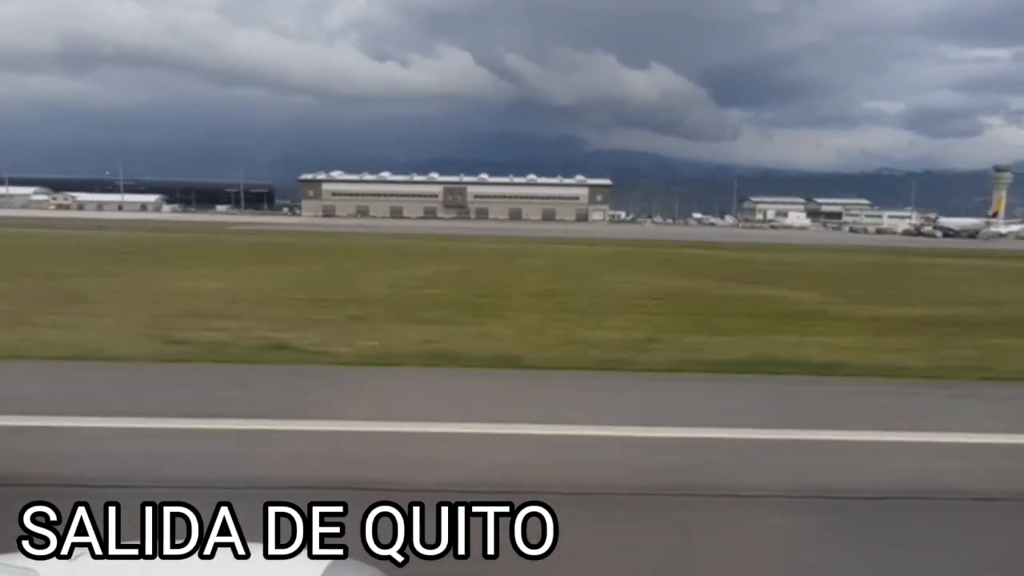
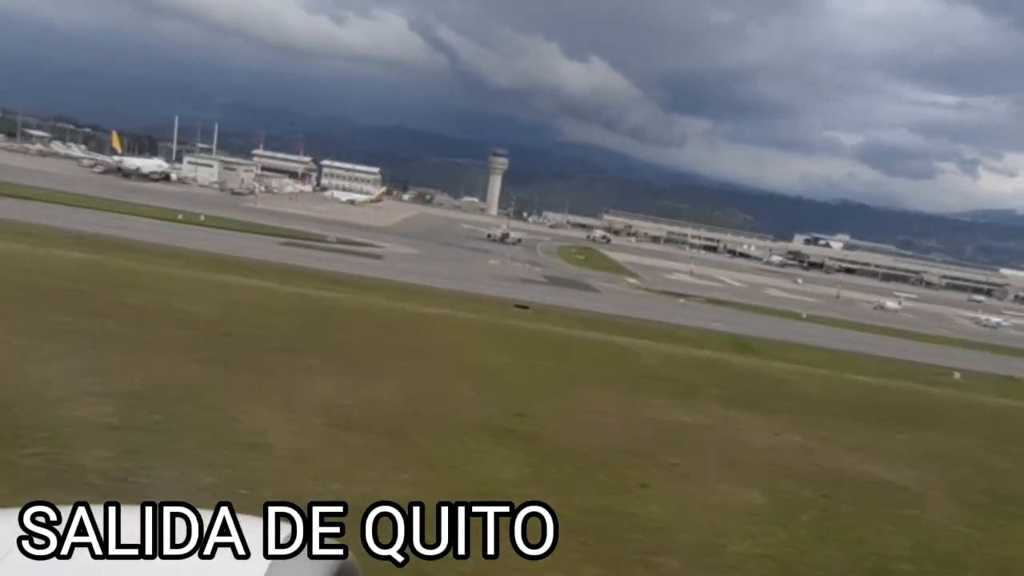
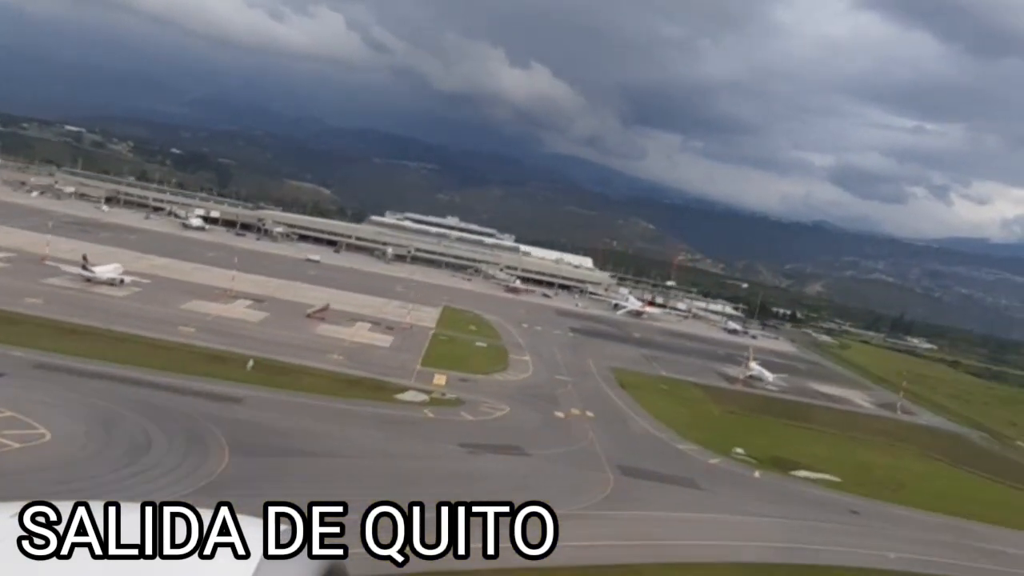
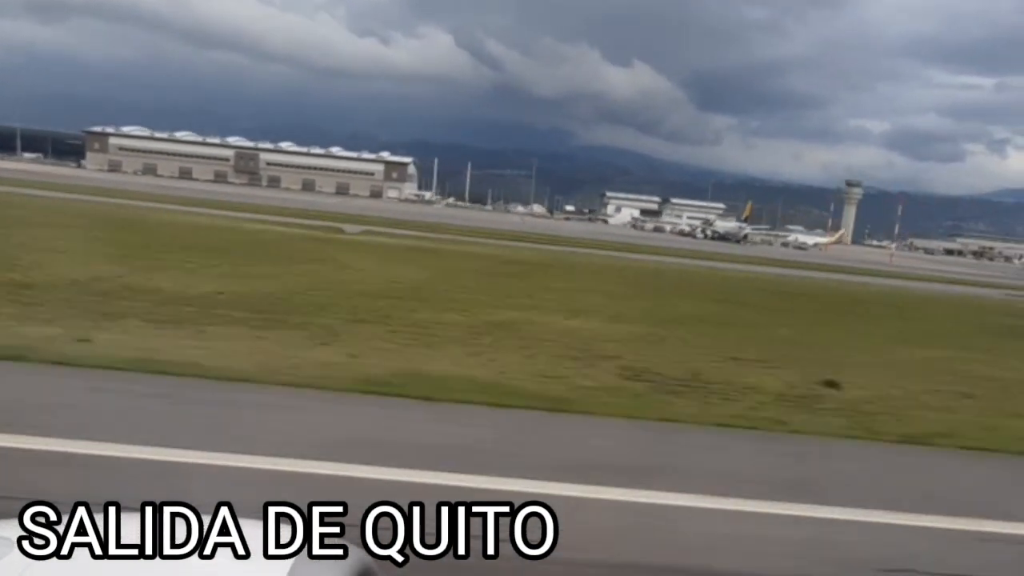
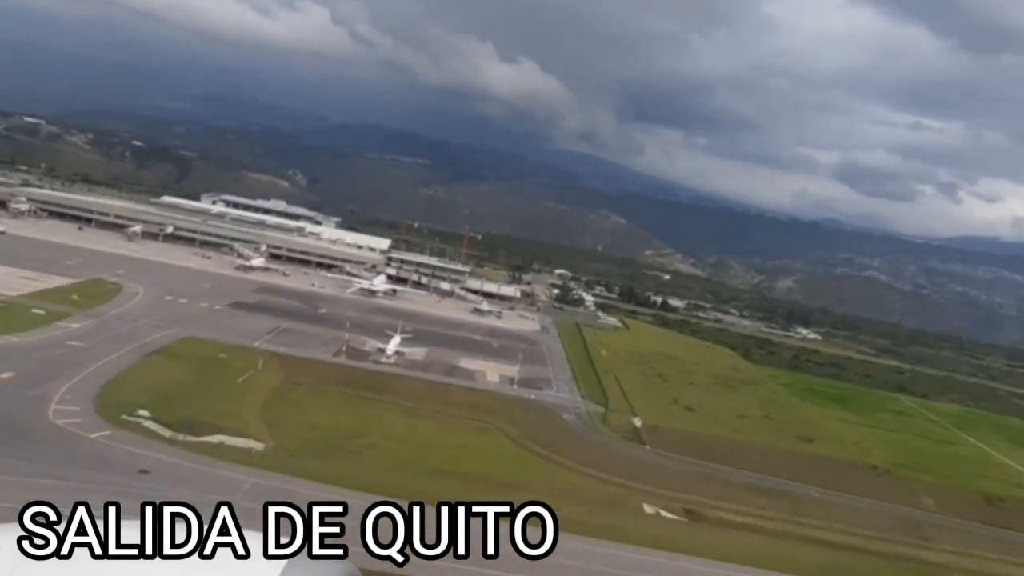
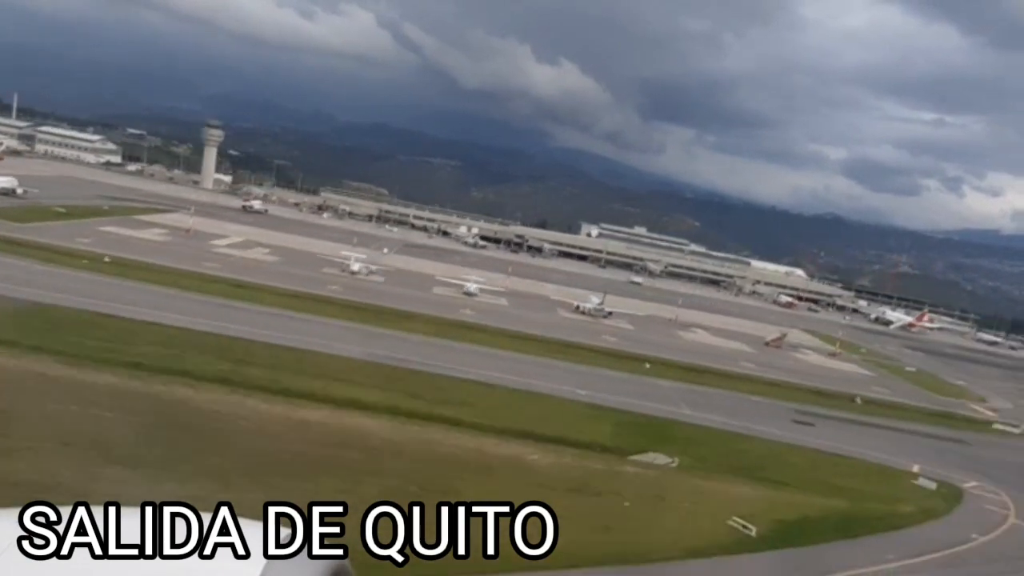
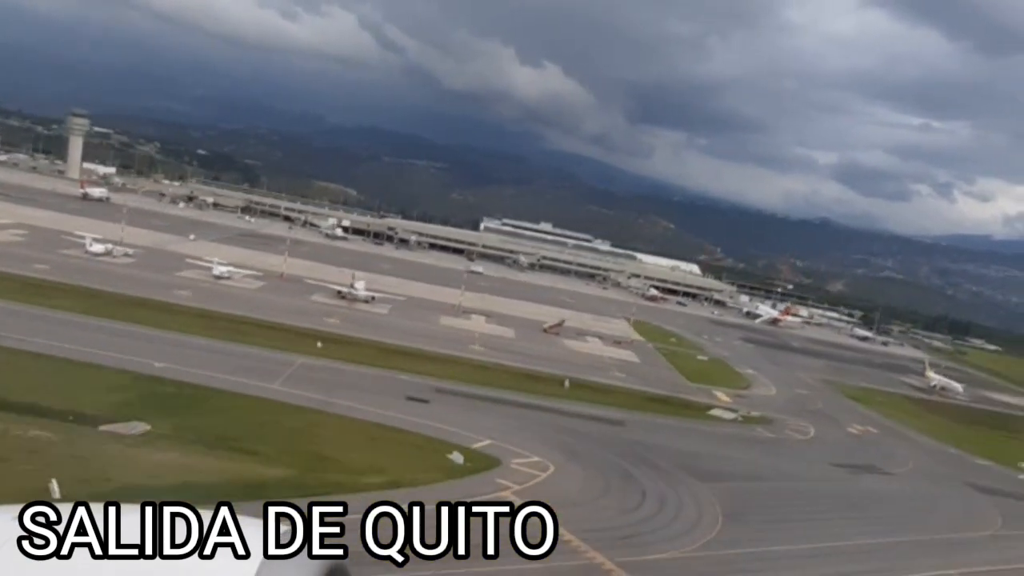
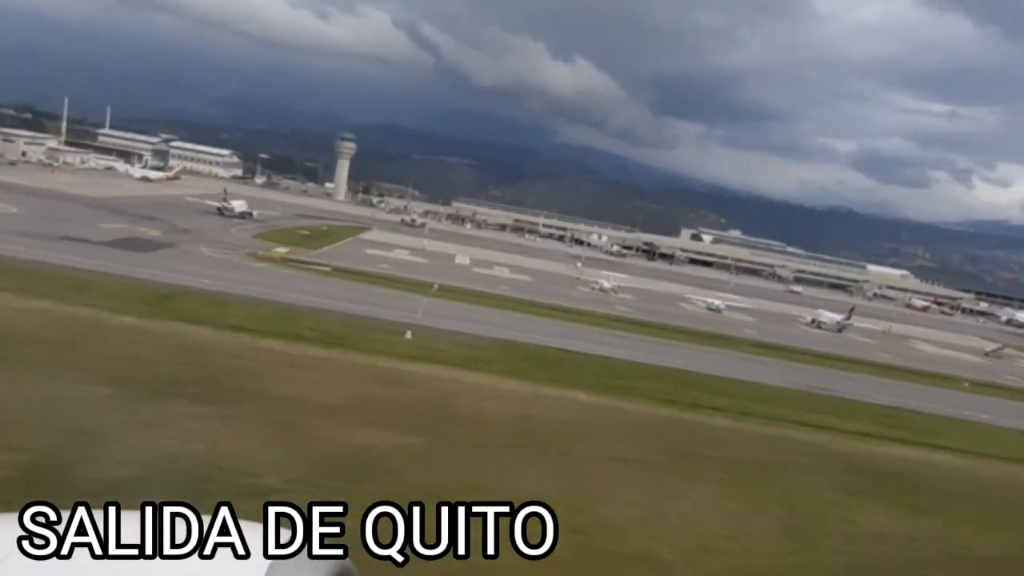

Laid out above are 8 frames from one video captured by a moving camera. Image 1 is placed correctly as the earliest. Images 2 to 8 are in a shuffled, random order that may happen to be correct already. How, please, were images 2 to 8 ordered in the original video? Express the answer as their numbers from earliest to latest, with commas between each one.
4, 2, 8, 6, 7, 3, 5
